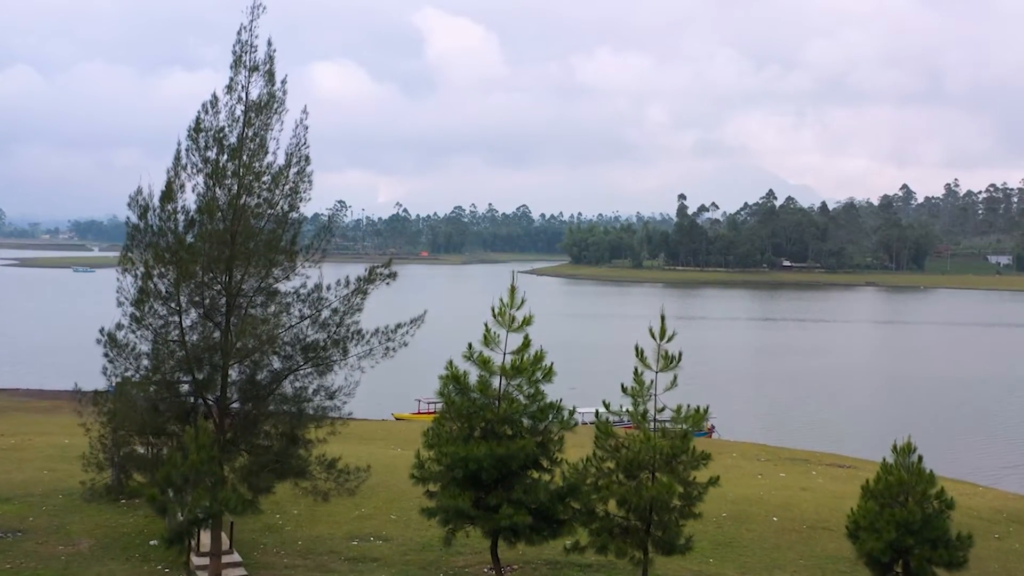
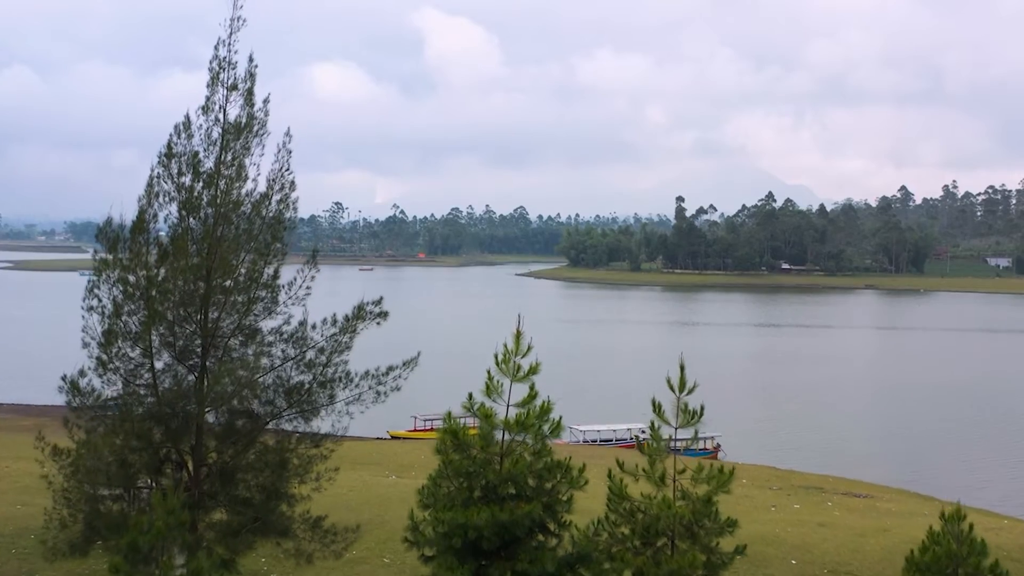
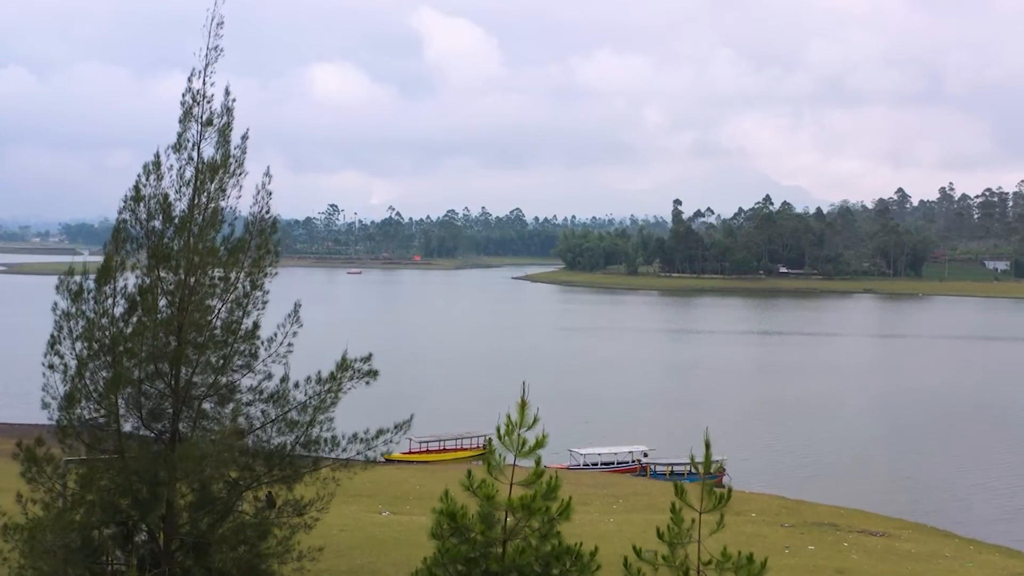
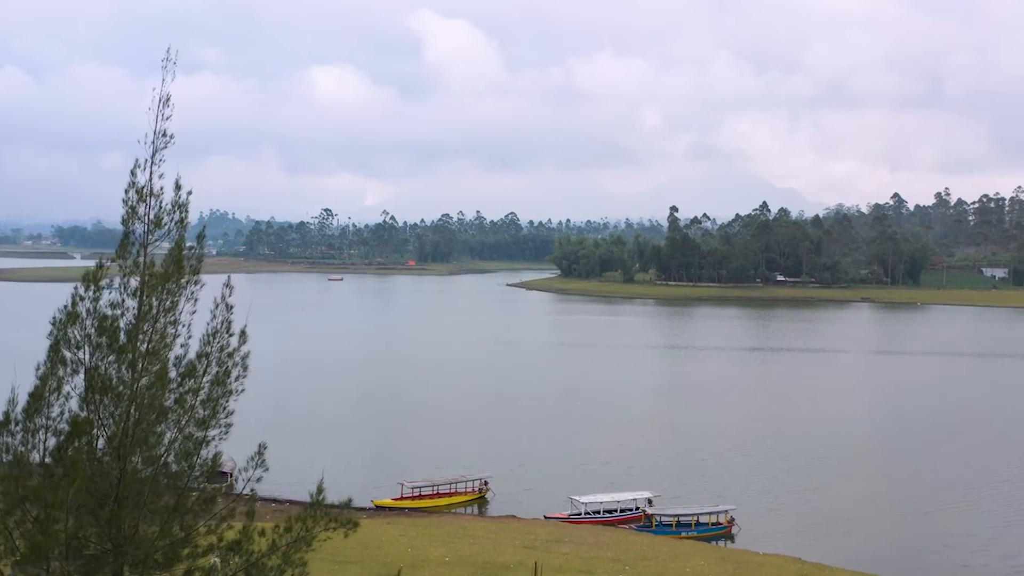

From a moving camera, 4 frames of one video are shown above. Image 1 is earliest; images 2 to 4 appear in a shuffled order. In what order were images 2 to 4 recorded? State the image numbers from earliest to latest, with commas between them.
2, 3, 4
